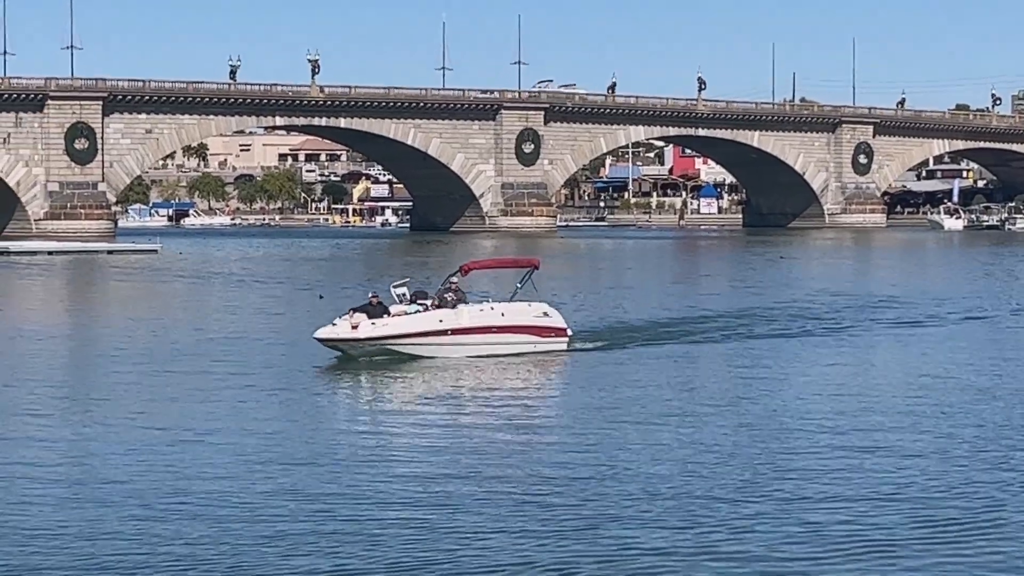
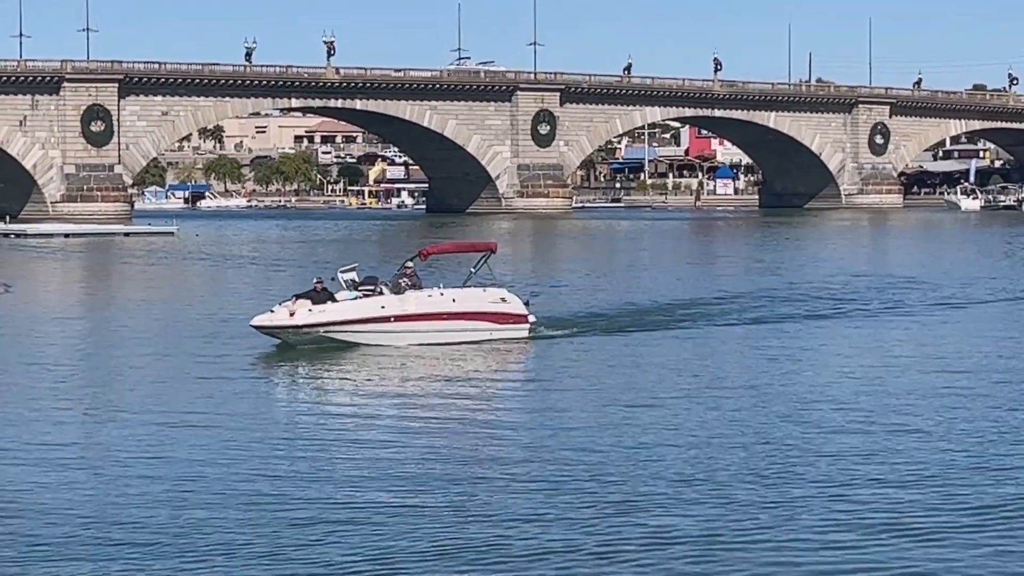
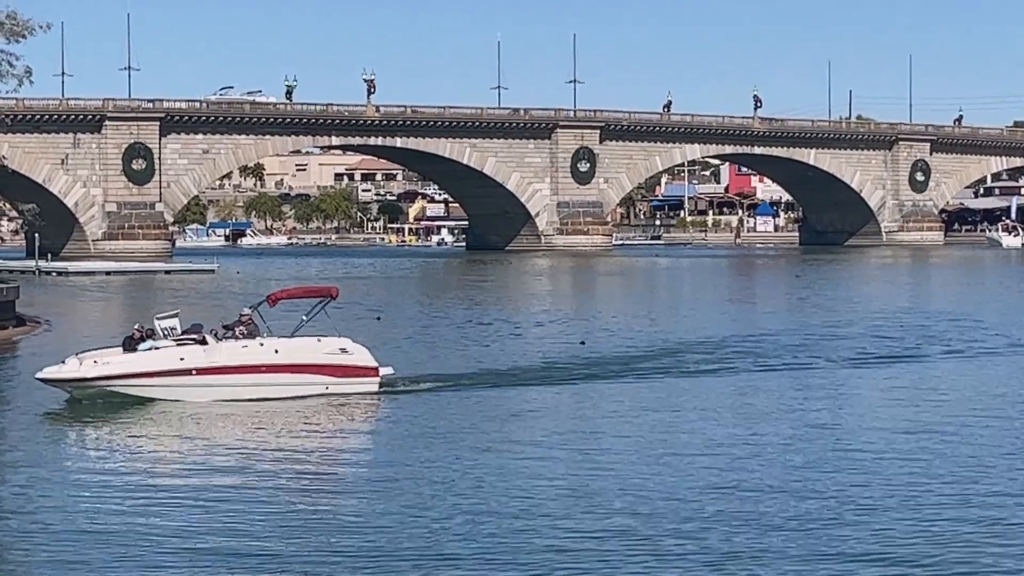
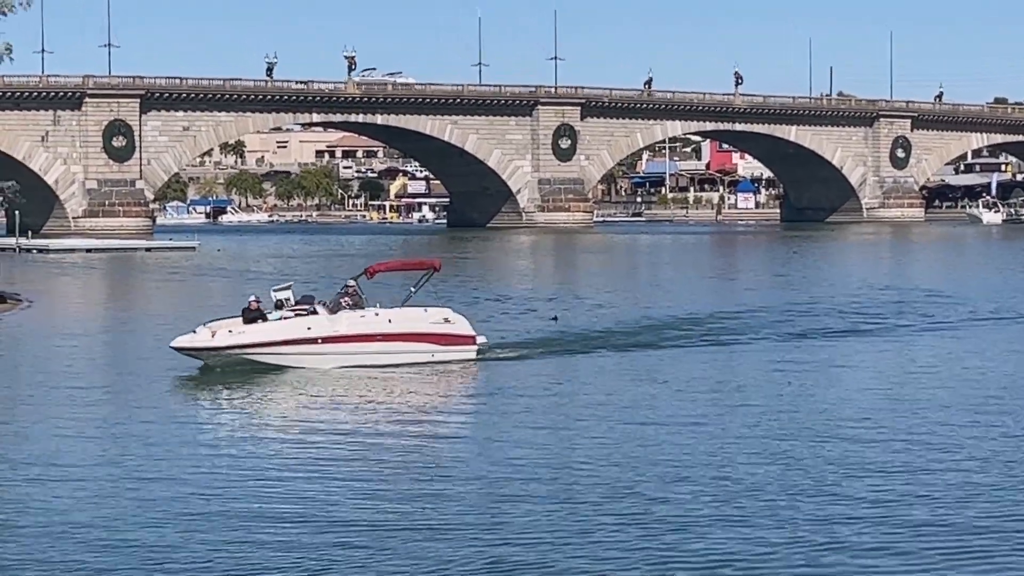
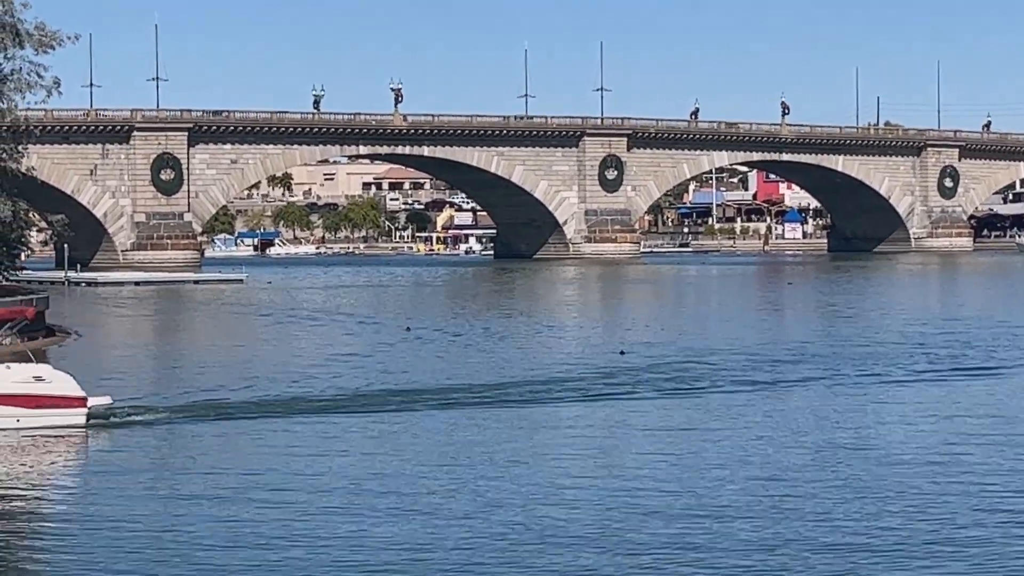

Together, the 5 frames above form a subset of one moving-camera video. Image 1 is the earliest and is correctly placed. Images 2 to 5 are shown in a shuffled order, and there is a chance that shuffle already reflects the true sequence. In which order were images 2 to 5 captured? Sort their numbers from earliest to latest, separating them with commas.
2, 4, 3, 5
